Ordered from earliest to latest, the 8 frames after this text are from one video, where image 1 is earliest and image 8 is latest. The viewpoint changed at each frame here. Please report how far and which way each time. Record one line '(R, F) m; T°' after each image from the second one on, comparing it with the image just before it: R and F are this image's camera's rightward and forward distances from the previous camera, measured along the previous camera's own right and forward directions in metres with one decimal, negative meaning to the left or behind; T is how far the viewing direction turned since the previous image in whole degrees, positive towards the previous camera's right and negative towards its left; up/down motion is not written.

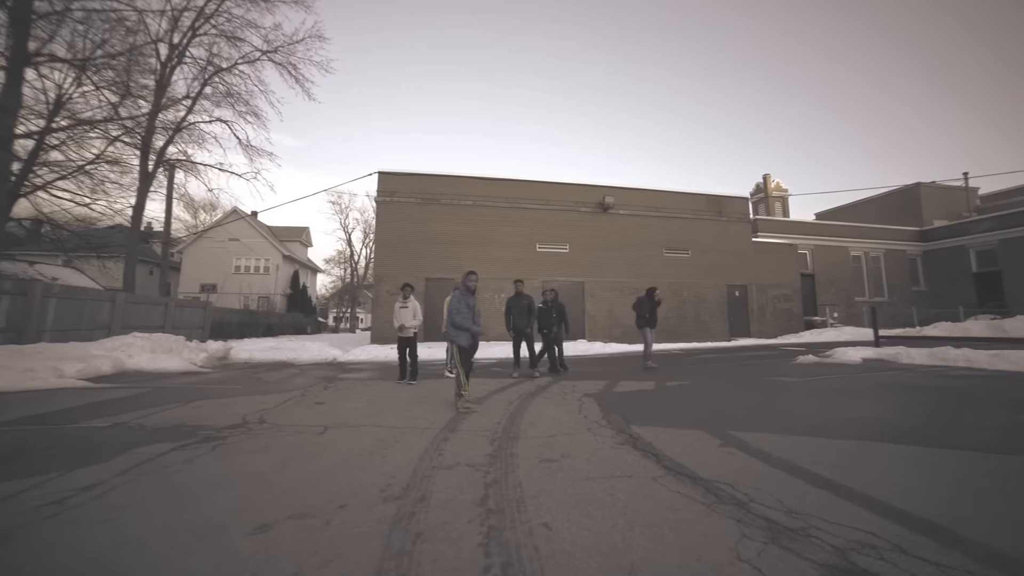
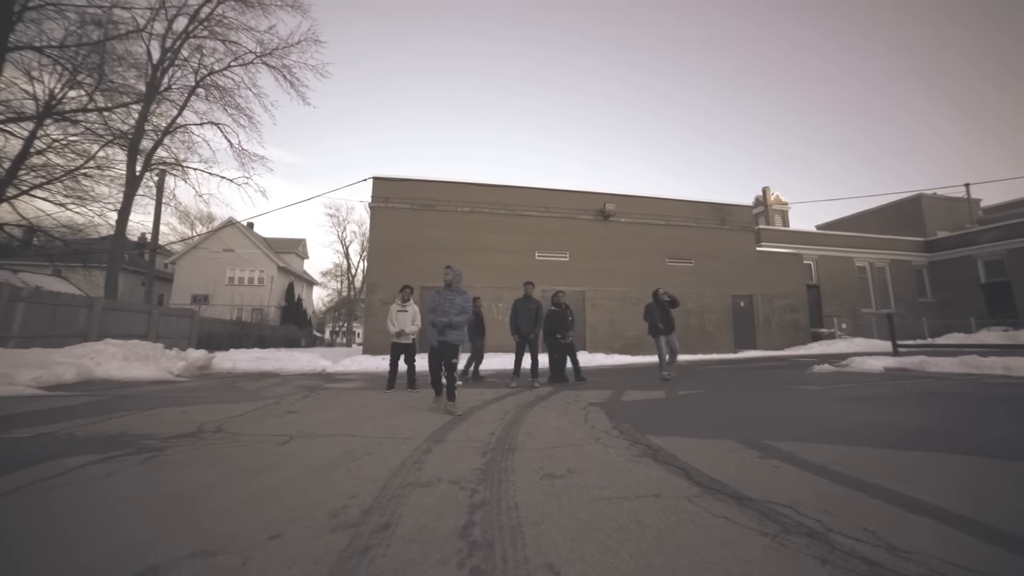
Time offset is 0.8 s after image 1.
(0.0, +0.5) m; 0°
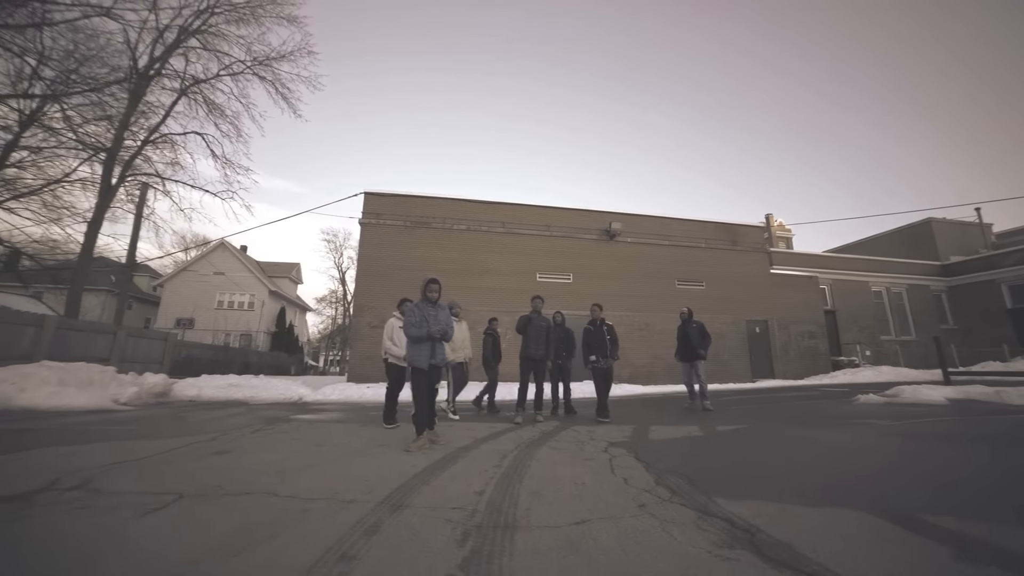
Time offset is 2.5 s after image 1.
(0.0, +1.1) m; 0°
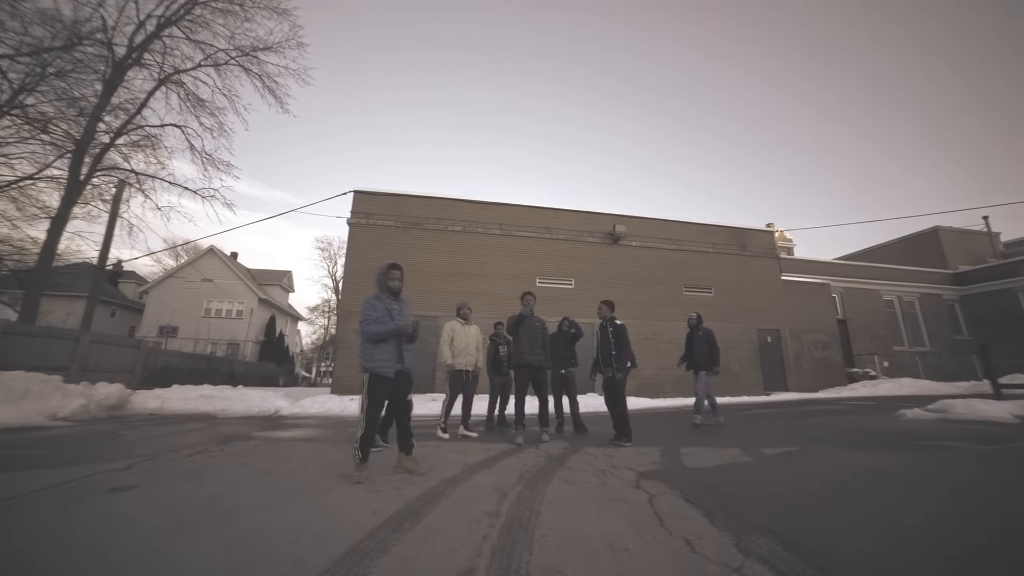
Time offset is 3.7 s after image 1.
(0.0, +0.9) m; 0°
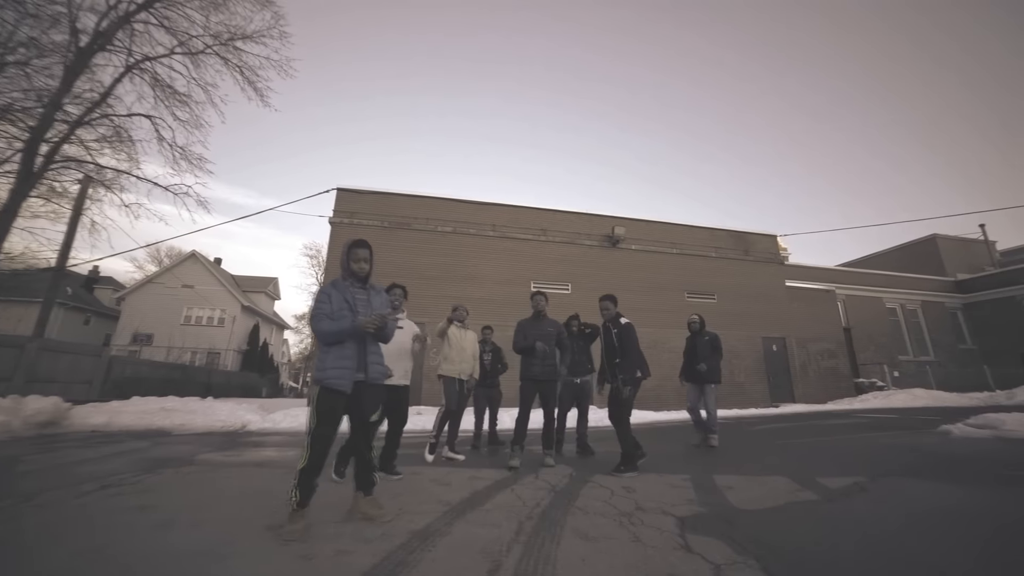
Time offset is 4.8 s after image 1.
(0.0, +0.8) m; +1°
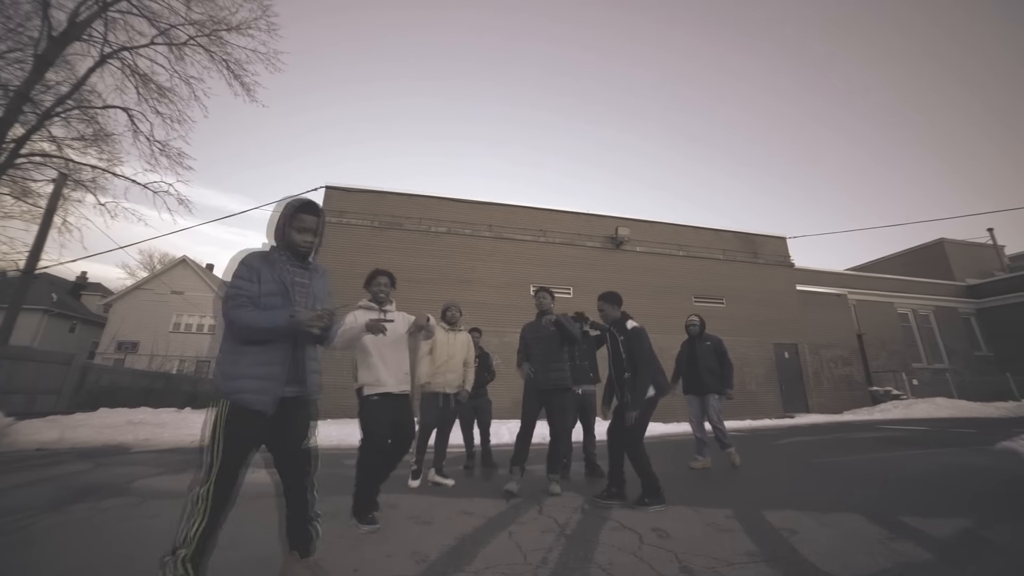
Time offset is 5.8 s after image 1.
(0.0, +0.7) m; 0°
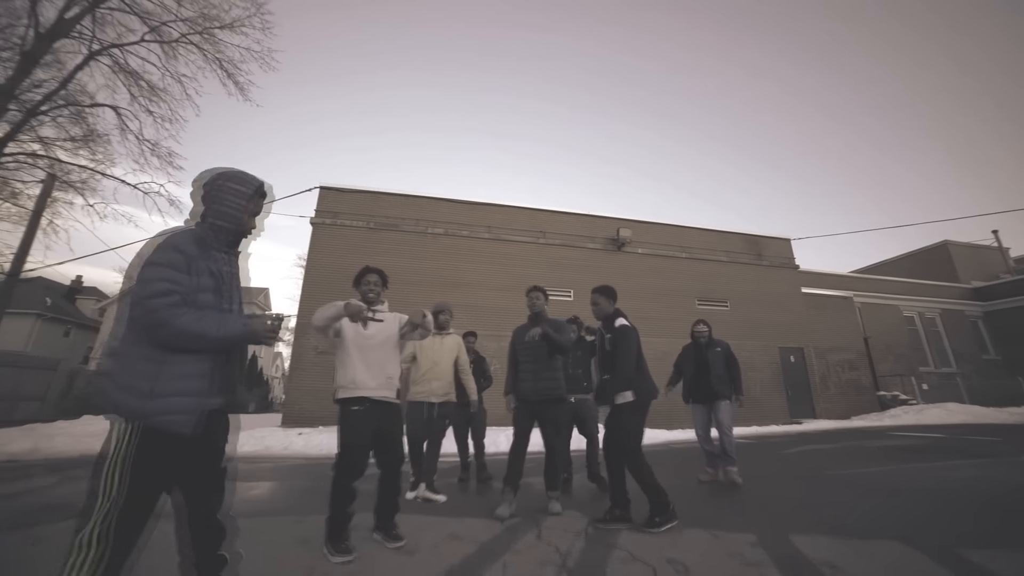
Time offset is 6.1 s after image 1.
(0.0, +0.3) m; 0°
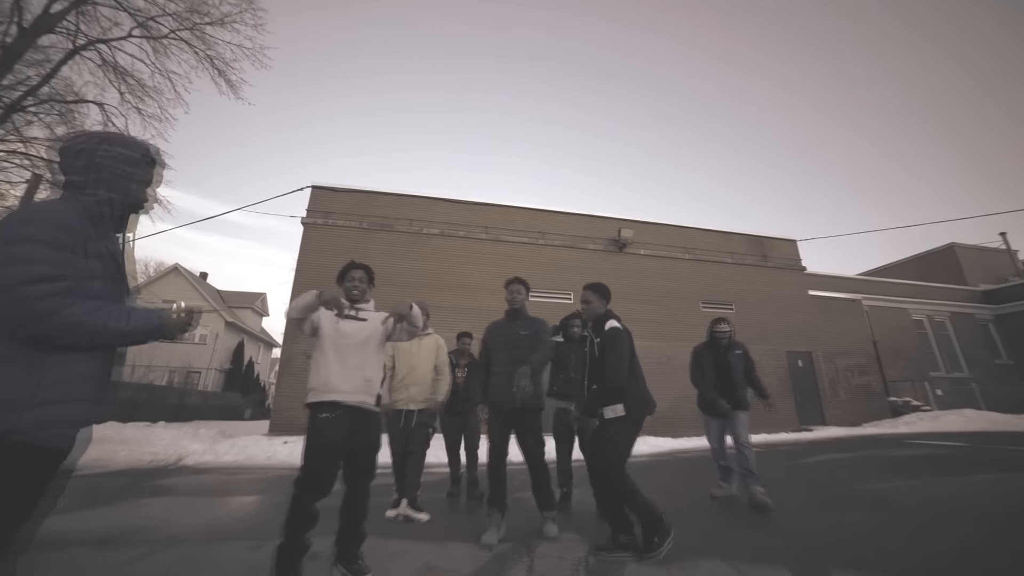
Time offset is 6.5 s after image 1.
(+0.1, +0.4) m; 0°
